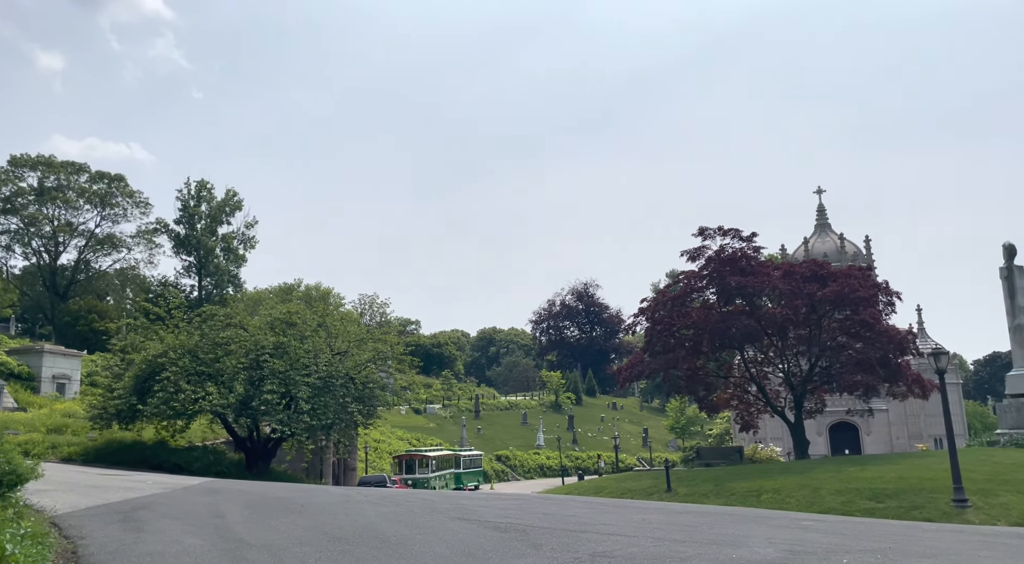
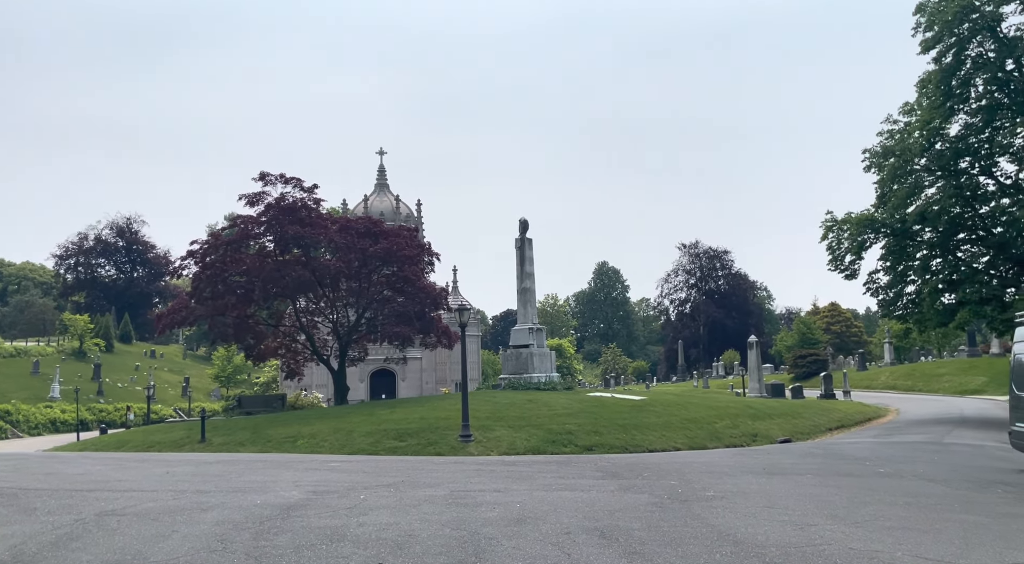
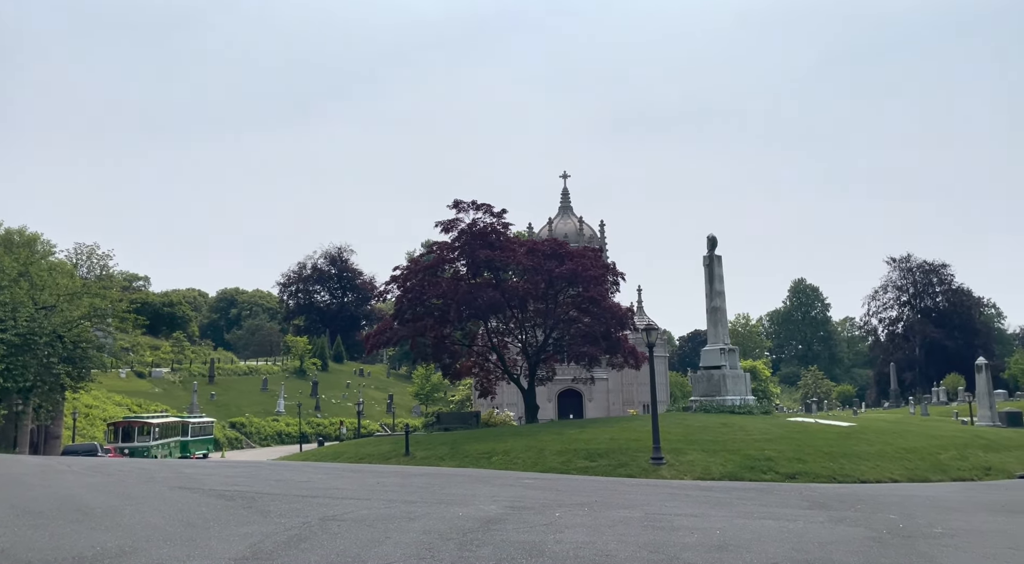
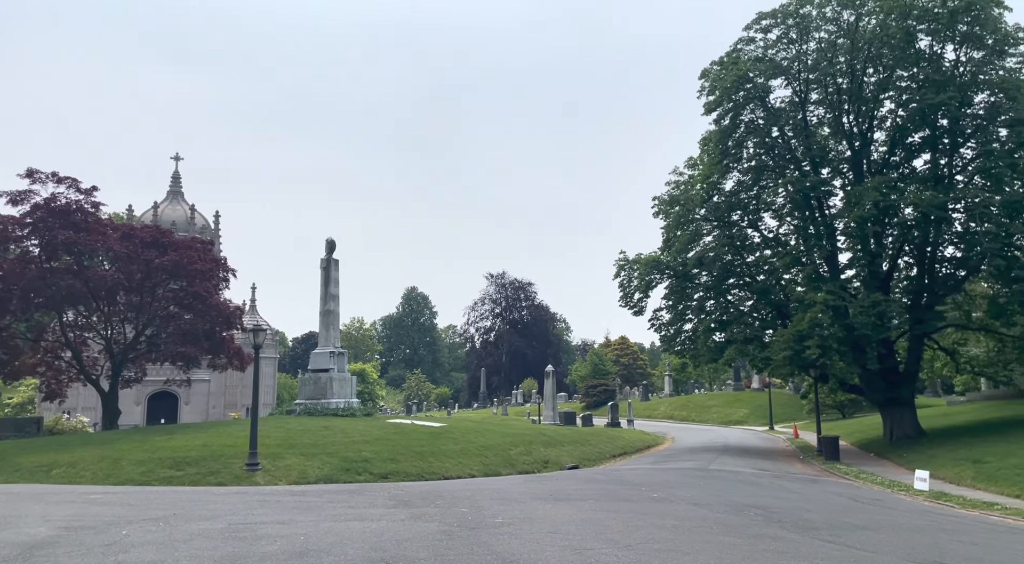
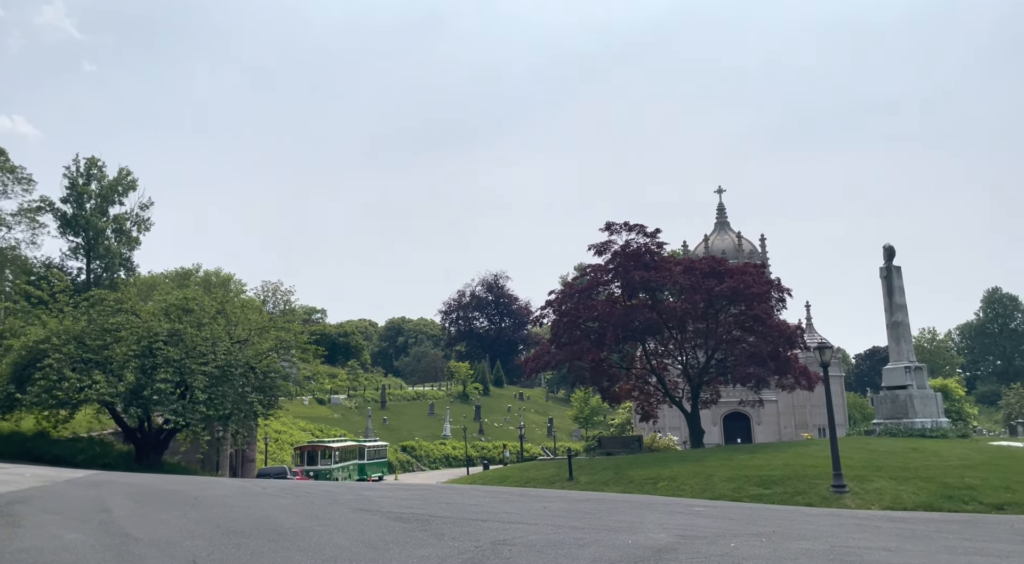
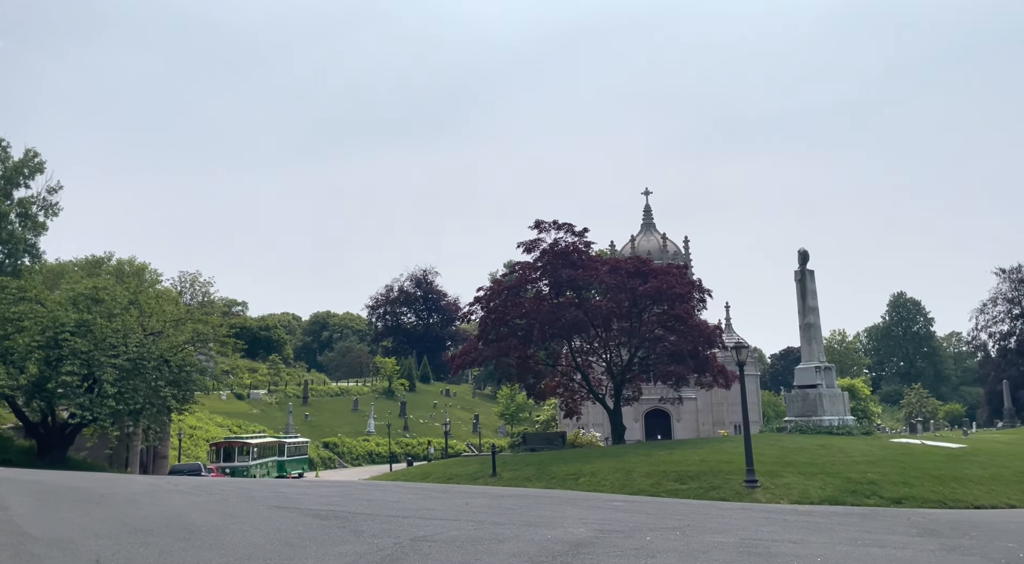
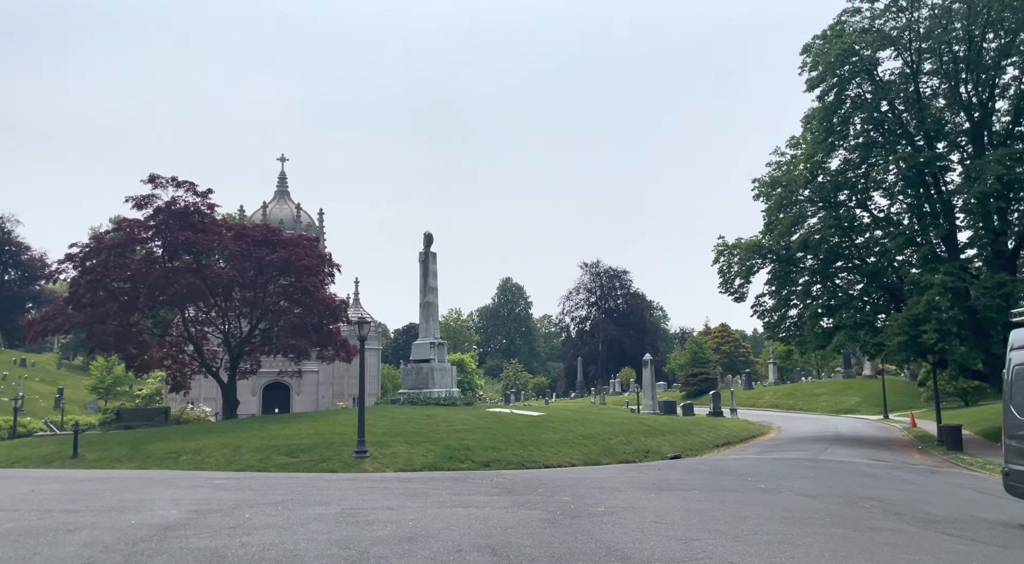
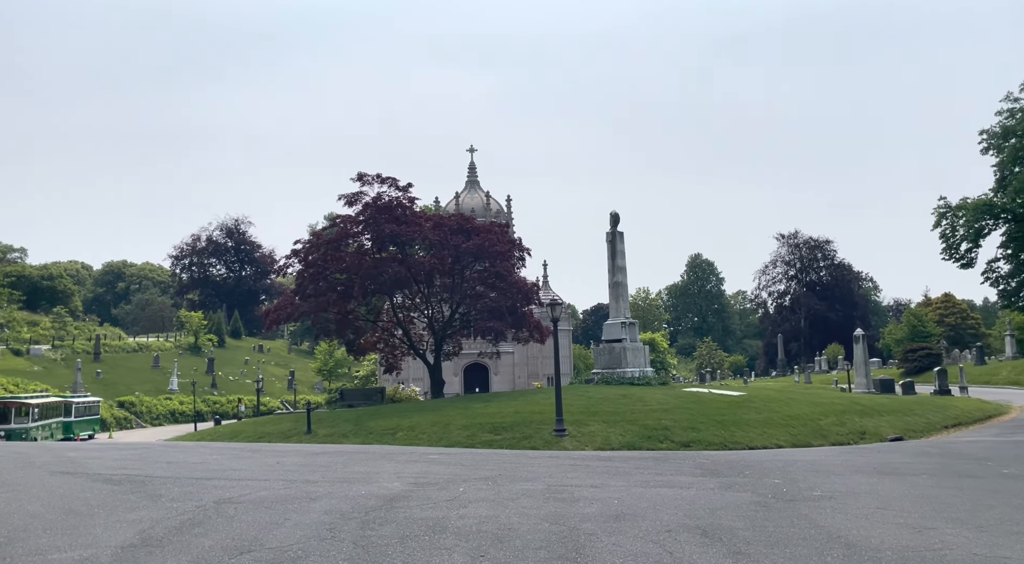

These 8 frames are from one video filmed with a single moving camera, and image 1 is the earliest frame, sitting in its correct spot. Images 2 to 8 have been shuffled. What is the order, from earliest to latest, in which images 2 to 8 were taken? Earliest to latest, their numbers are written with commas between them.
5, 6, 3, 8, 2, 7, 4
